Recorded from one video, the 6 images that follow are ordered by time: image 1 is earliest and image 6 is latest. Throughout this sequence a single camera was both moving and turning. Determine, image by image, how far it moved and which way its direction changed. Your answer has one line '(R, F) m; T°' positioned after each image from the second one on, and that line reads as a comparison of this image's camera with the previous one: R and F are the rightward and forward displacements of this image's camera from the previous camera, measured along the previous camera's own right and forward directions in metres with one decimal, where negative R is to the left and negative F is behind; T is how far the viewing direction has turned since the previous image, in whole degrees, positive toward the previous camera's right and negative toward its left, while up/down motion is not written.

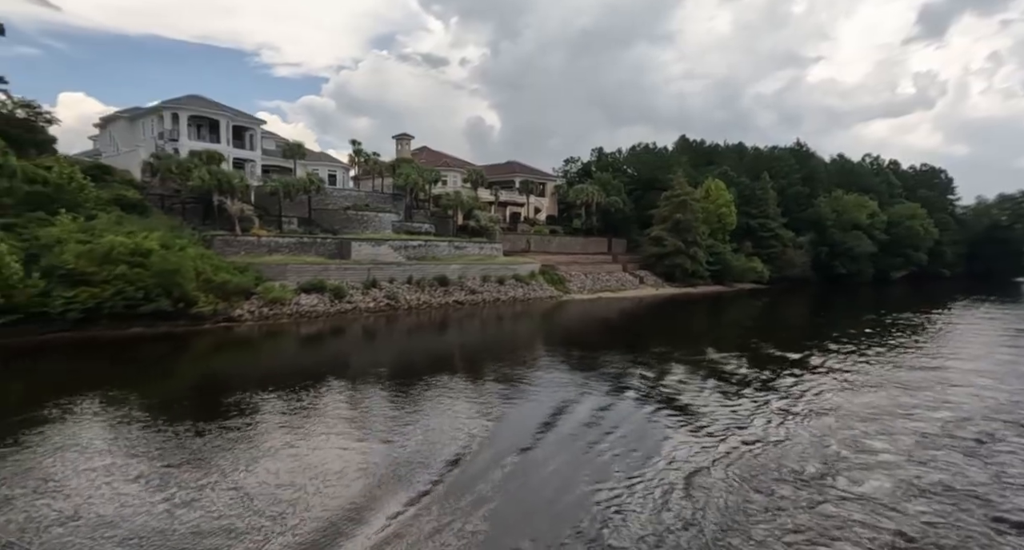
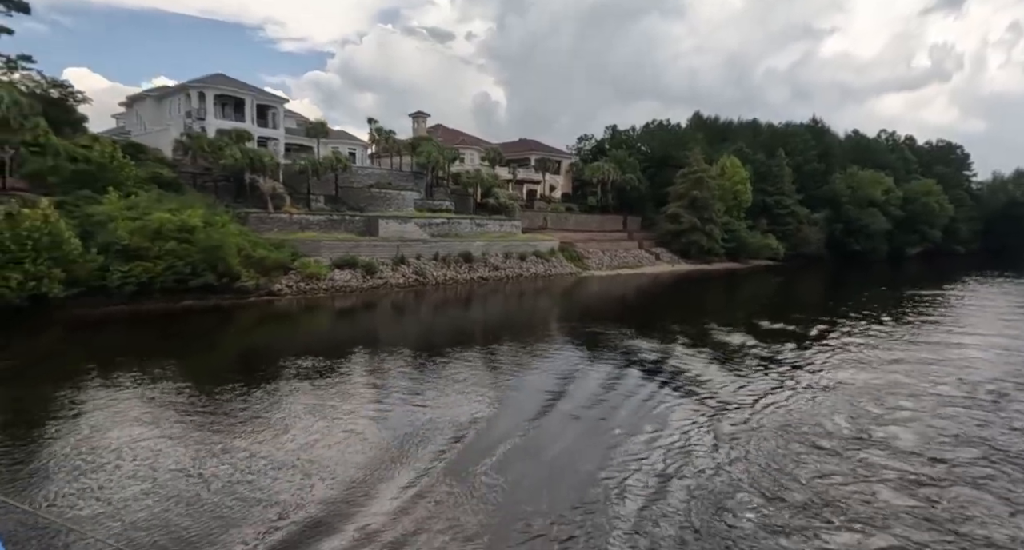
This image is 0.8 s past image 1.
(-0.8, -0.9) m; -1°
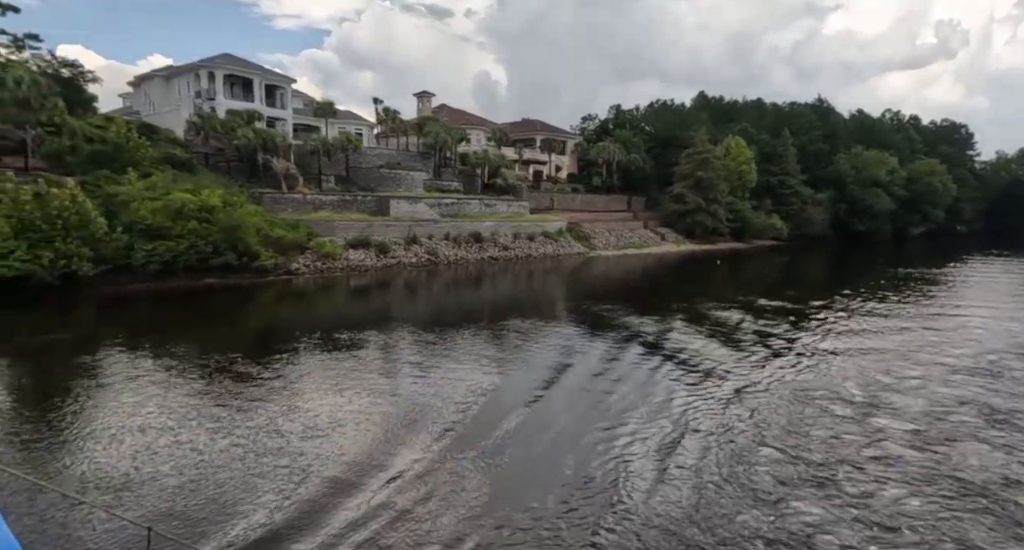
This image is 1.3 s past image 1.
(-0.5, -0.6) m; 0°
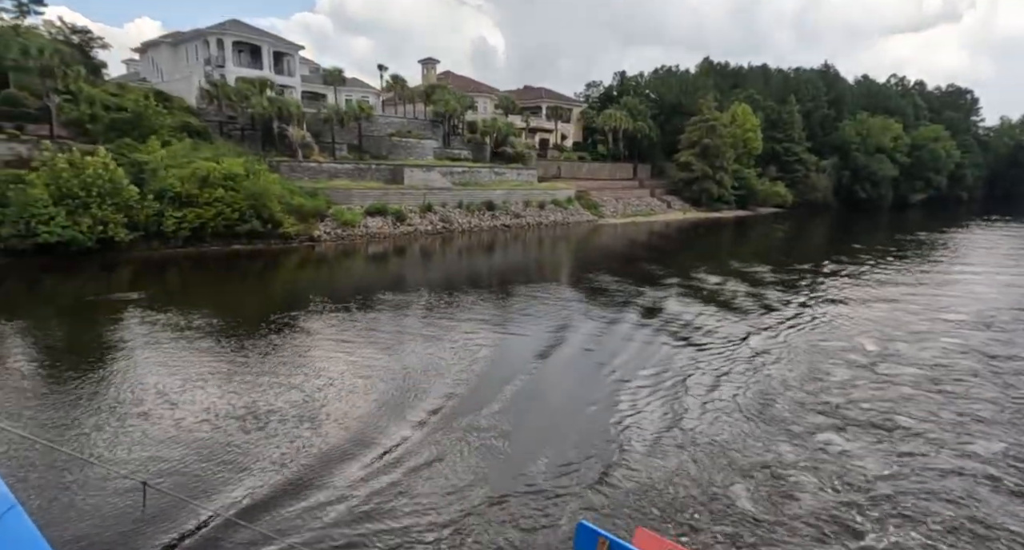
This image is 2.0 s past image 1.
(-0.7, -0.8) m; 0°
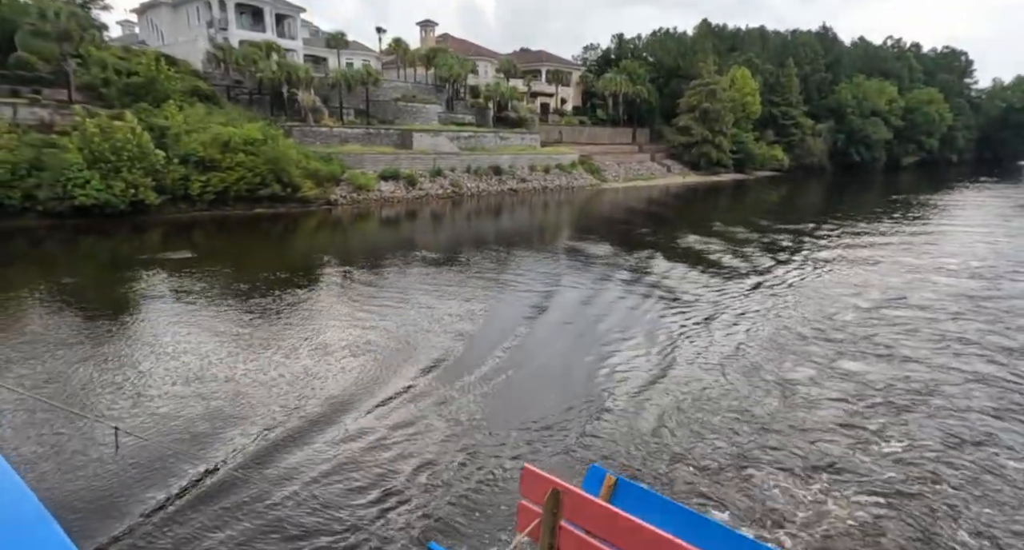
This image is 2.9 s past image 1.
(-0.9, -1.0) m; +1°
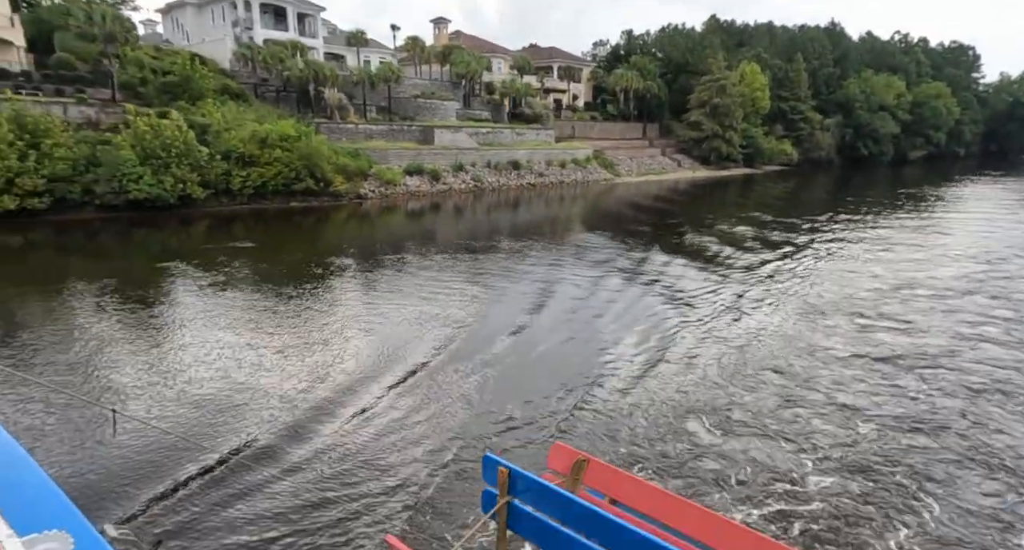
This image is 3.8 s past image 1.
(-0.8, -1.2) m; 0°
